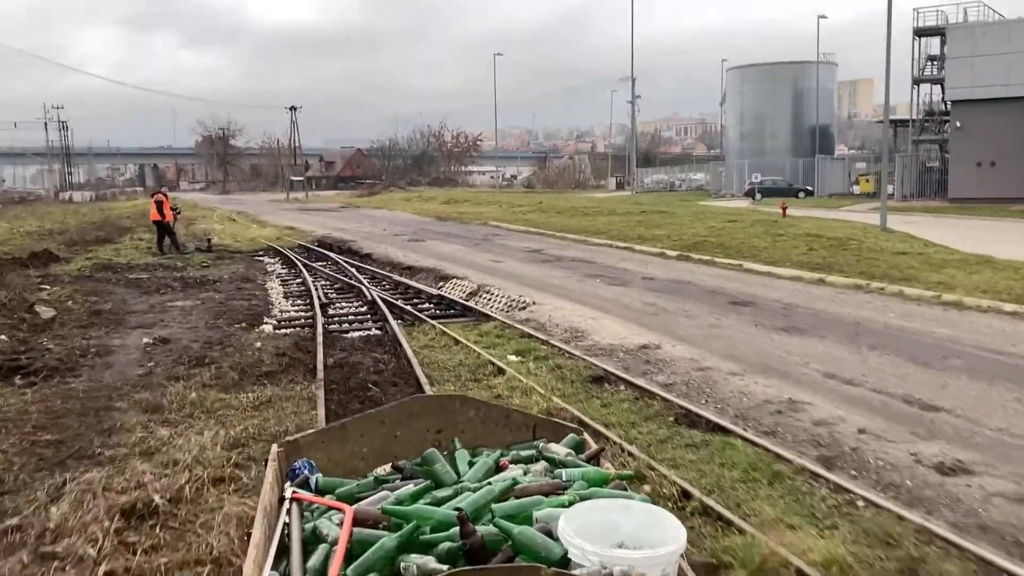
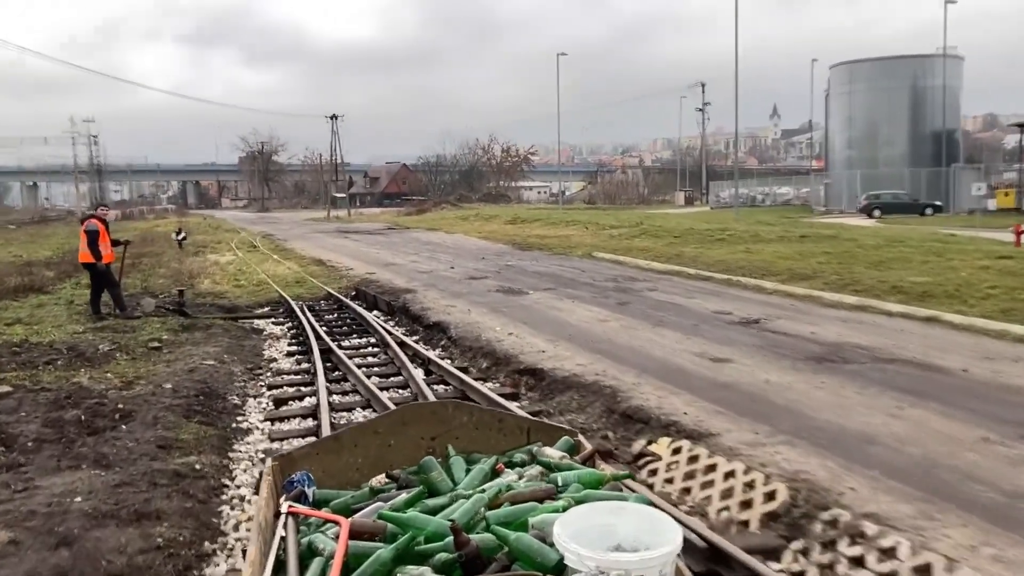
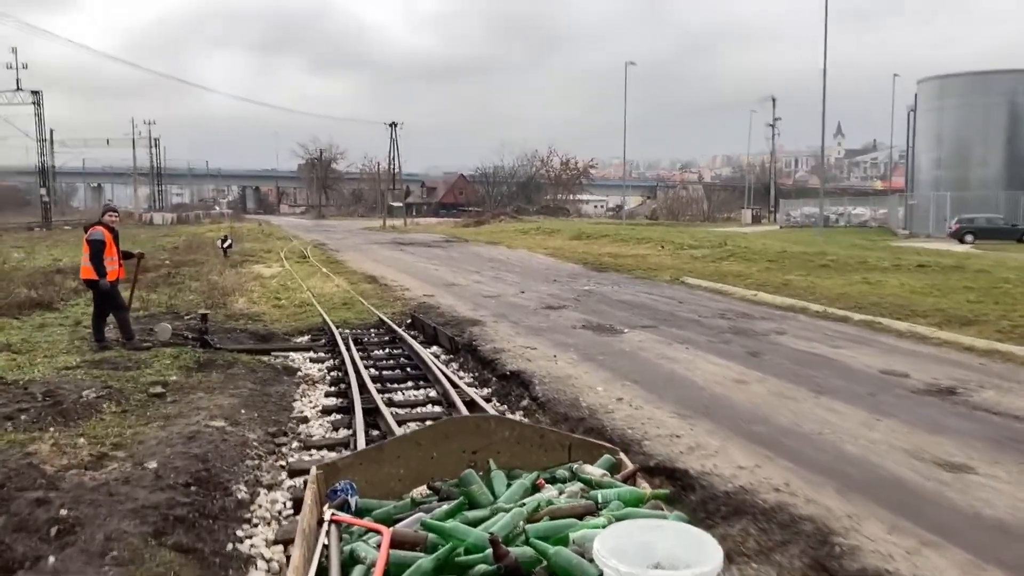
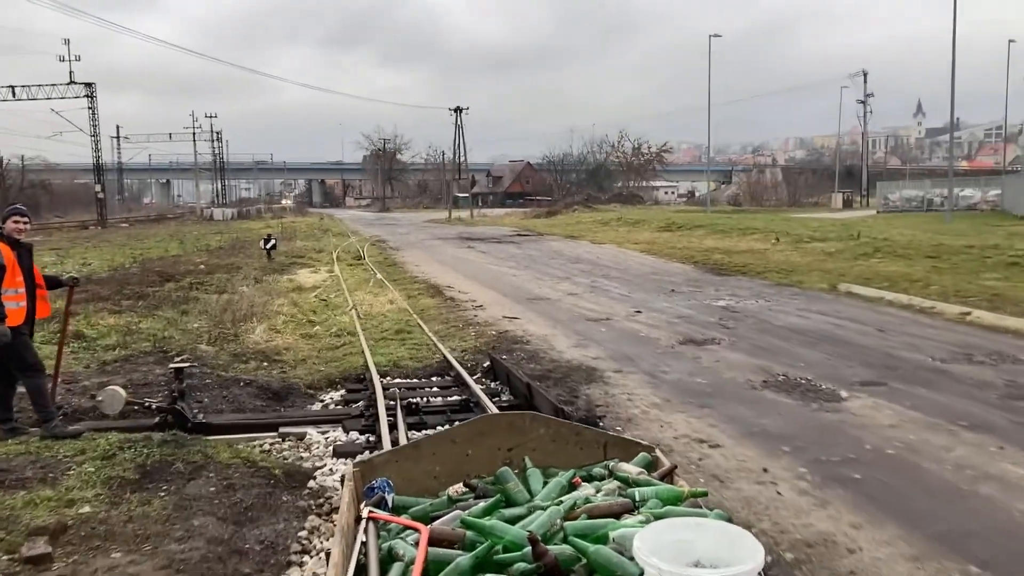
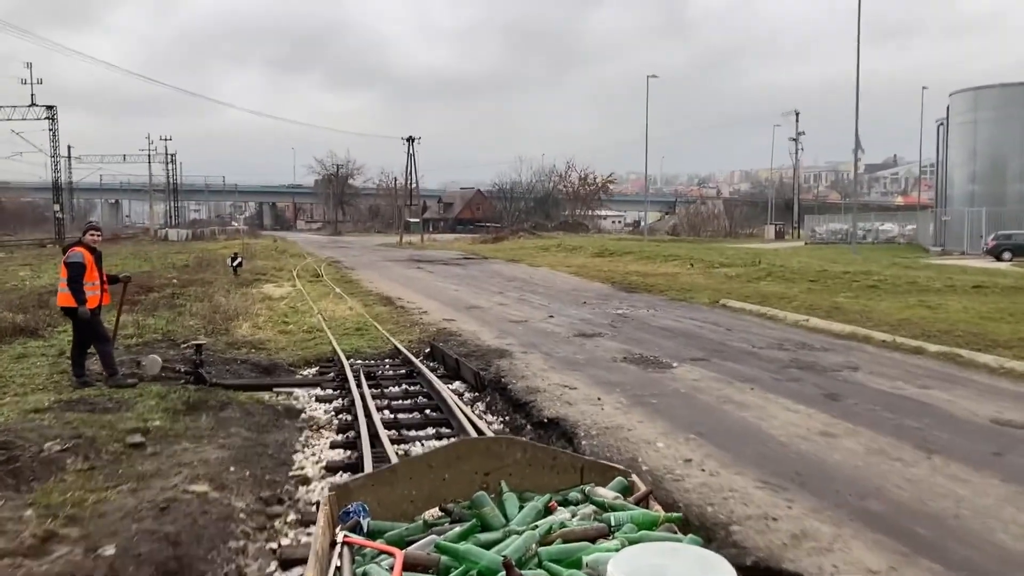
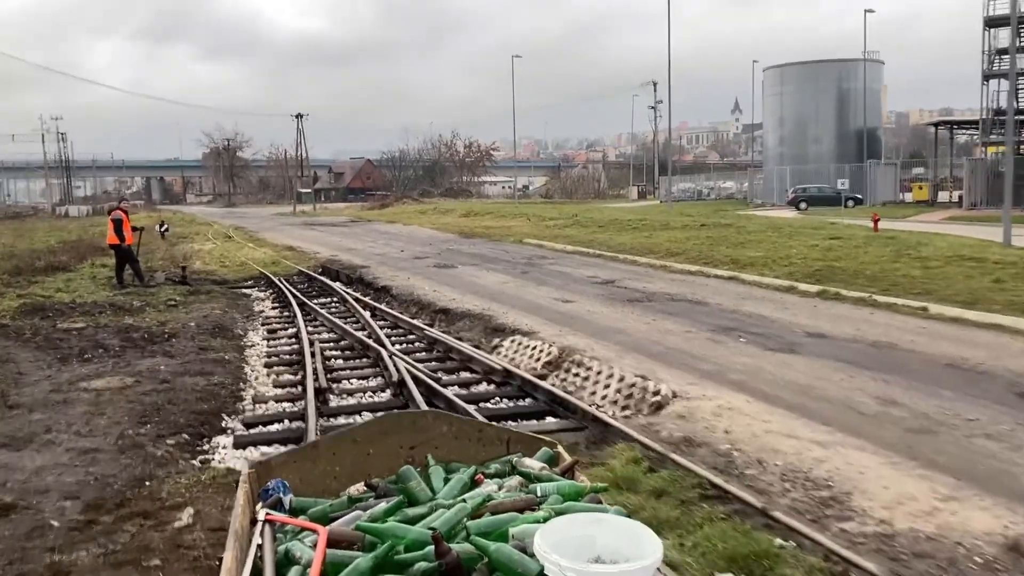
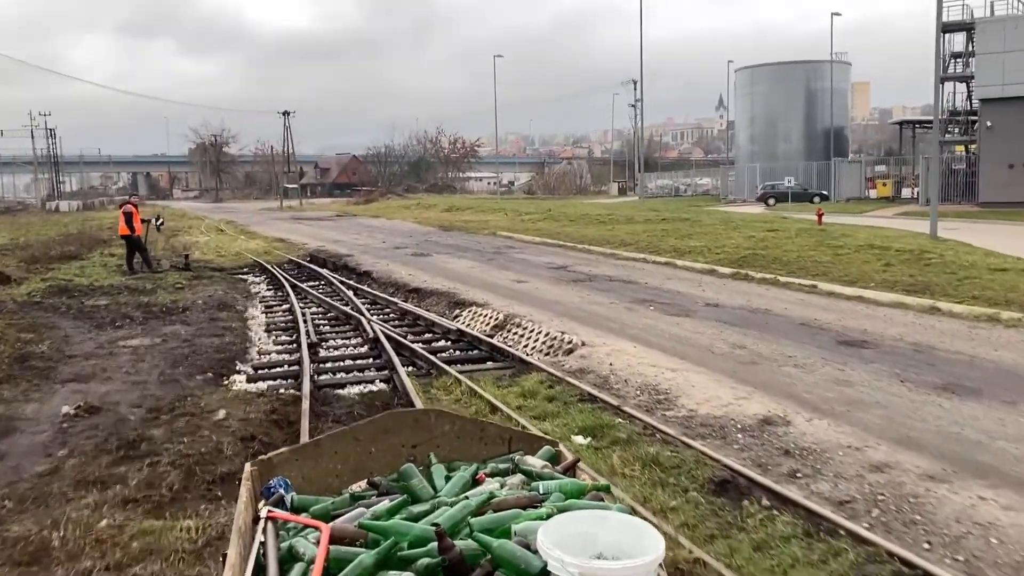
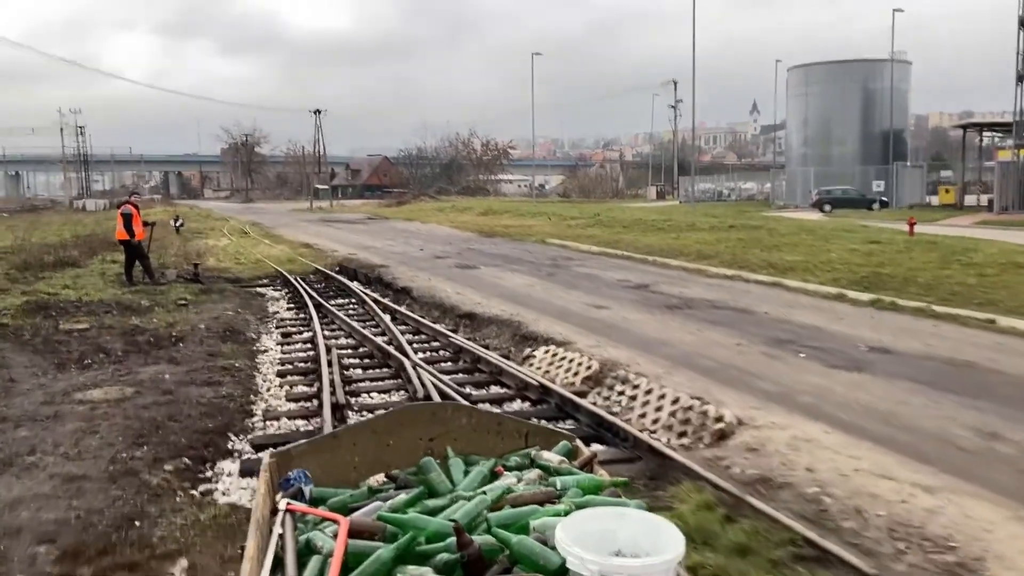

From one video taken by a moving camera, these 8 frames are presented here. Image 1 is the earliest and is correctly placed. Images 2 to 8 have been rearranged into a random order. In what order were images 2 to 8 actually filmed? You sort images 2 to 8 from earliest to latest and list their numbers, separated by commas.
7, 6, 8, 2, 3, 5, 4
